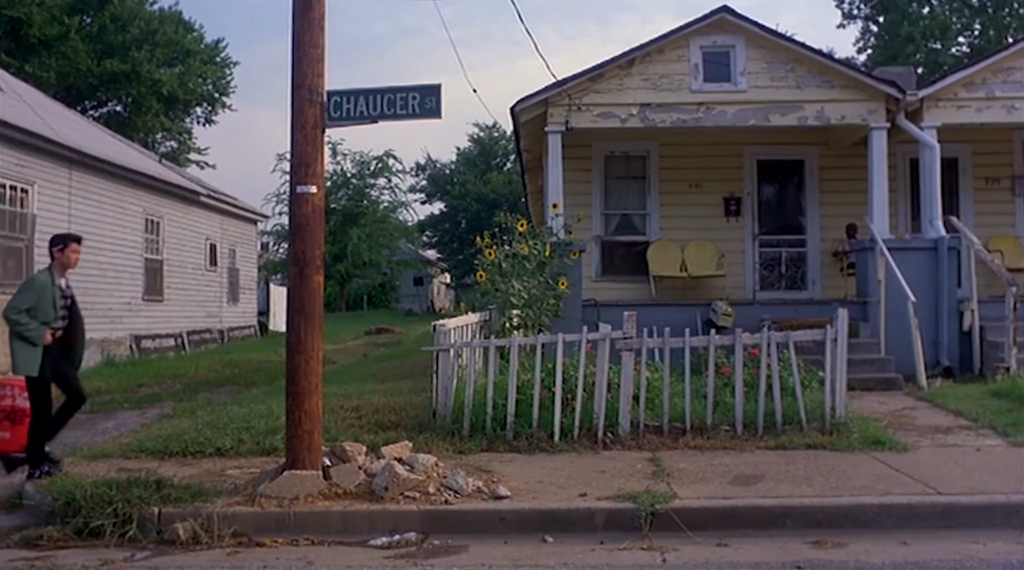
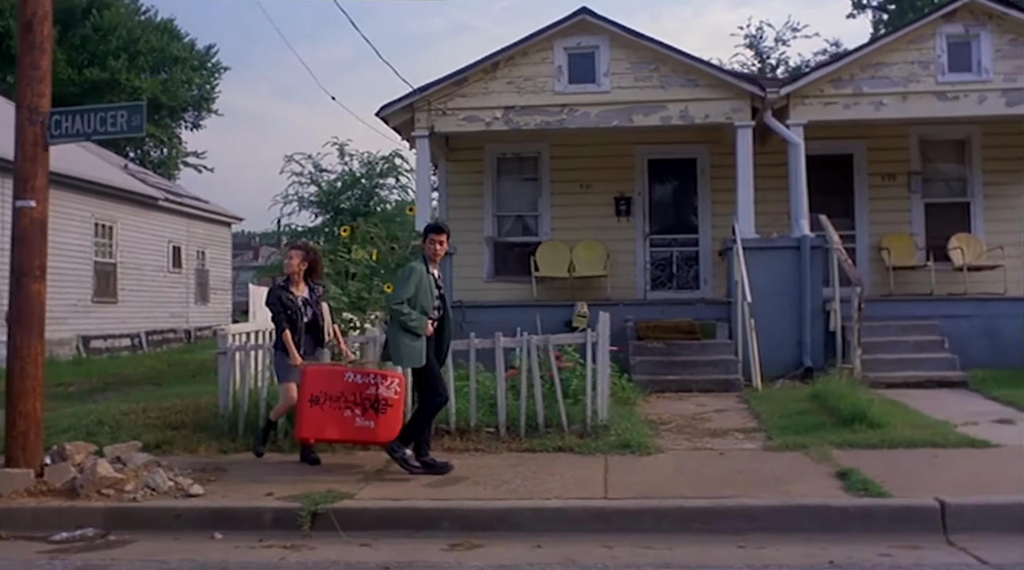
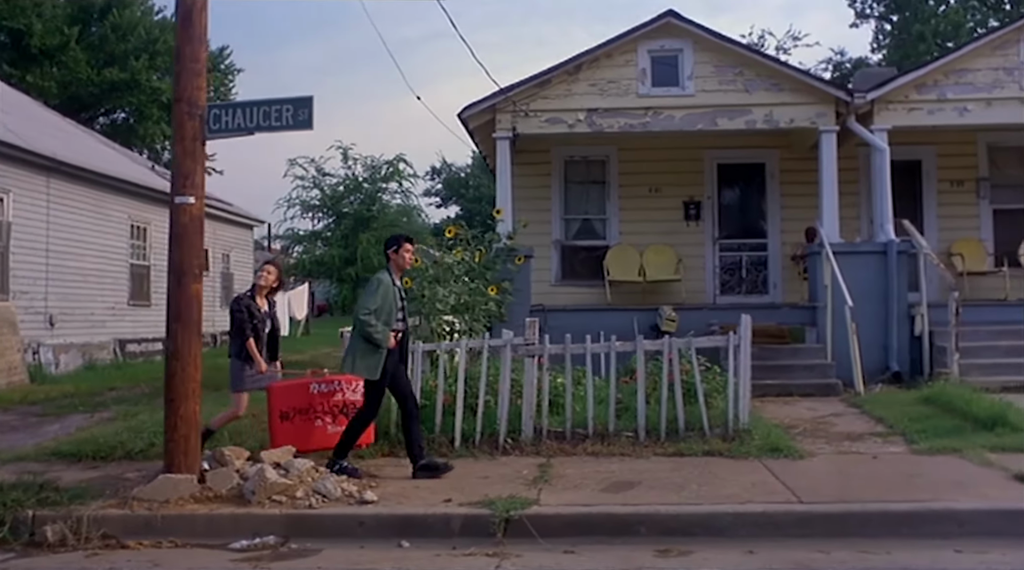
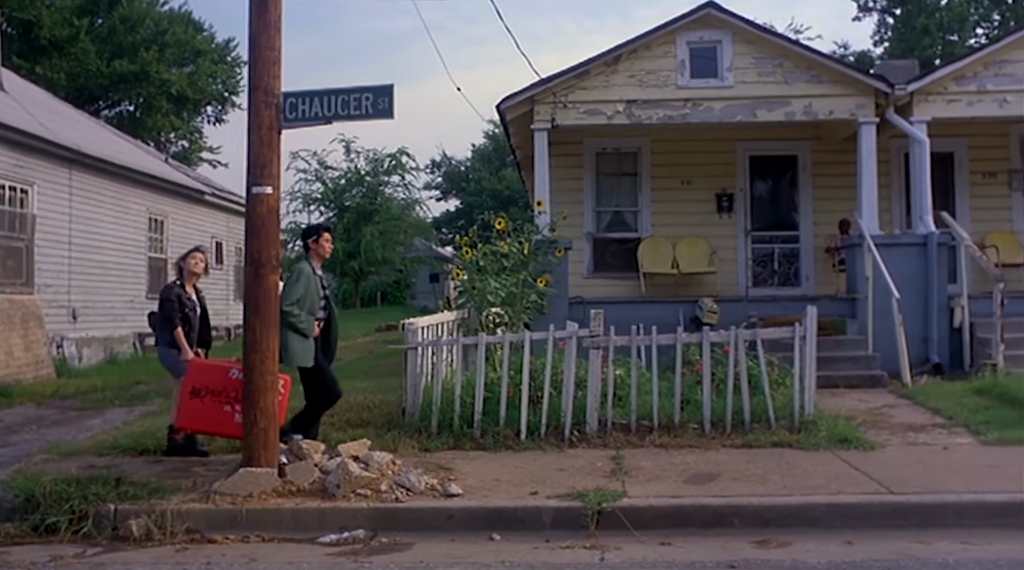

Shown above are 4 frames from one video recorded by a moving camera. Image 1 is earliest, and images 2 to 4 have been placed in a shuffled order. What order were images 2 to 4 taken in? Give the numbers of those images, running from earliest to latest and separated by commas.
4, 3, 2
